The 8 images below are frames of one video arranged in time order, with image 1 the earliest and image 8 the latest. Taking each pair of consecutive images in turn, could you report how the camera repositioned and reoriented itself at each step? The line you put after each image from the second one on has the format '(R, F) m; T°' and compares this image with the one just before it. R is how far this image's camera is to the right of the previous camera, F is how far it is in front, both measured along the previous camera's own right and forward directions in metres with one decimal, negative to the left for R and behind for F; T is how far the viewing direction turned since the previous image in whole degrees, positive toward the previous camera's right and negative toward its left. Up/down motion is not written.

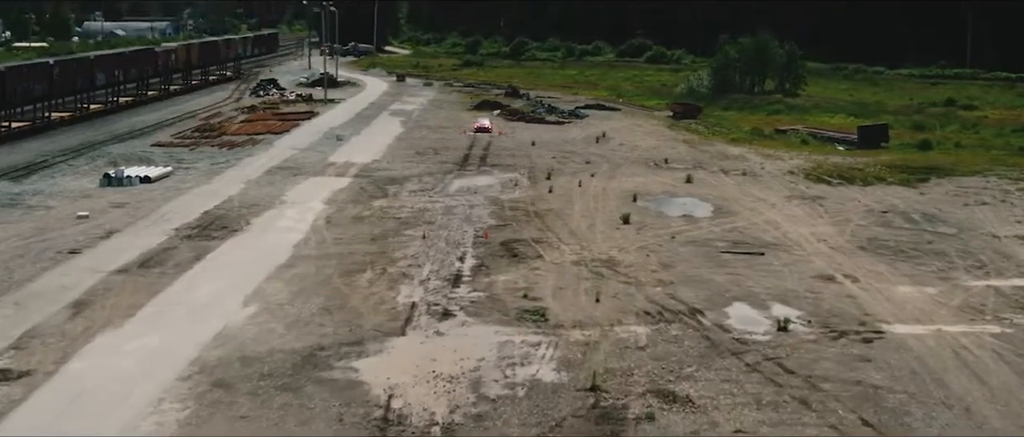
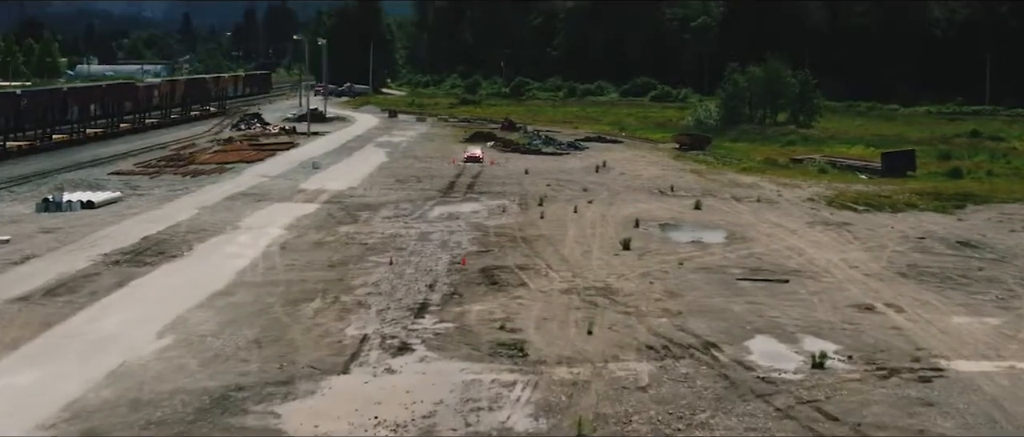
(+0.3, +4.0) m; 0°
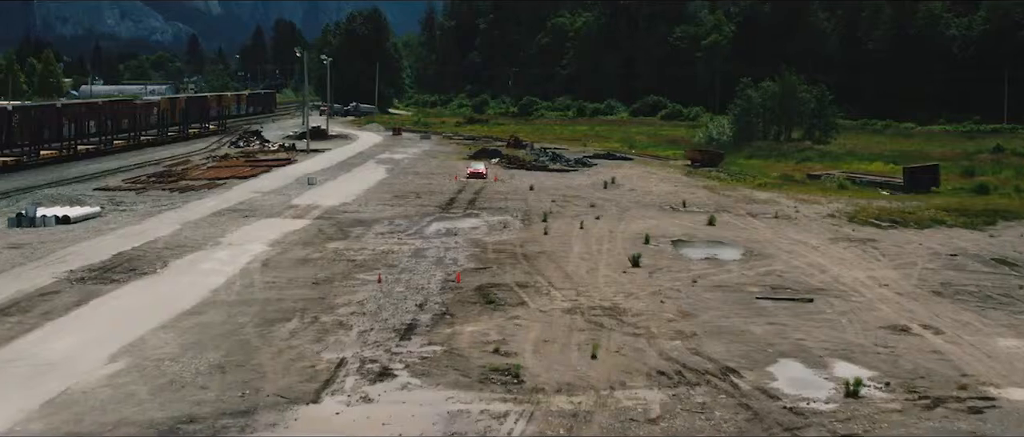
(+0.1, +2.0) m; 0°
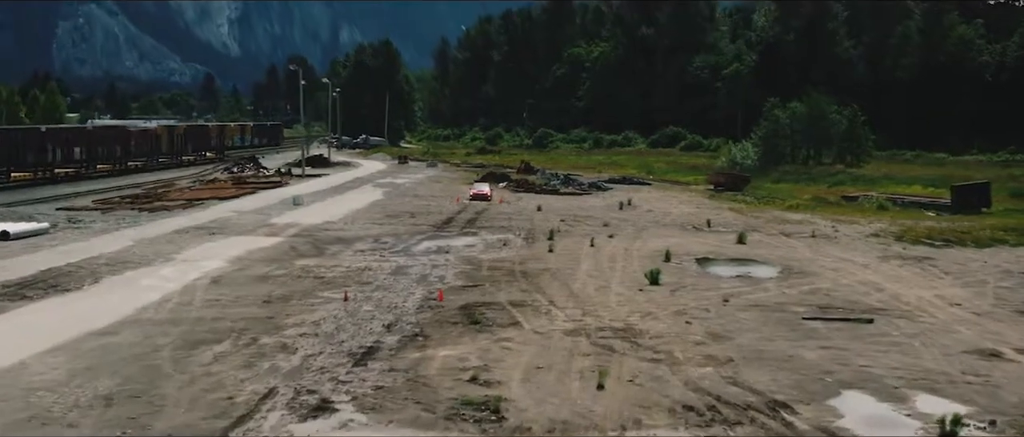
(+0.3, +3.9) m; -1°
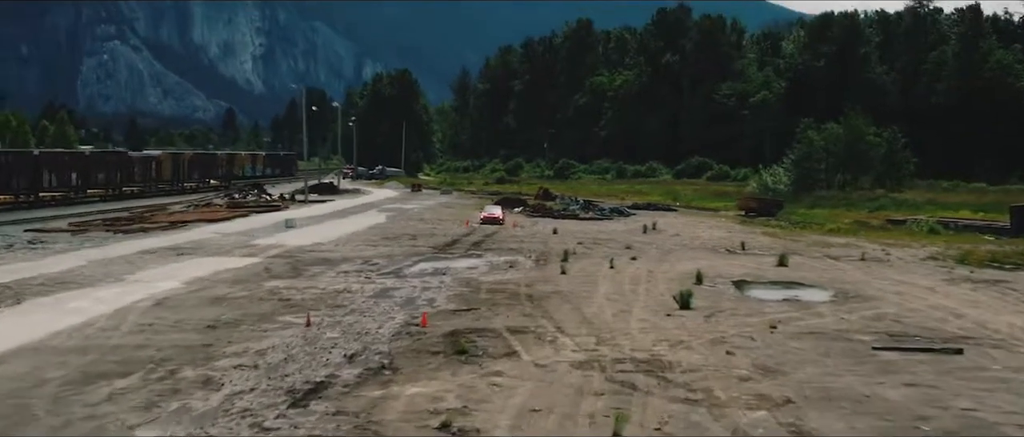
(+0.2, +3.4) m; -1°
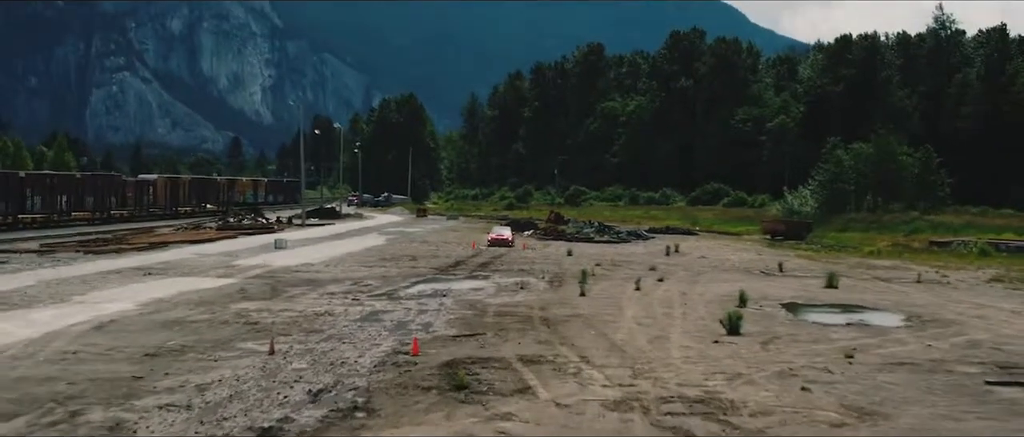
(0.0, +3.0) m; 0°
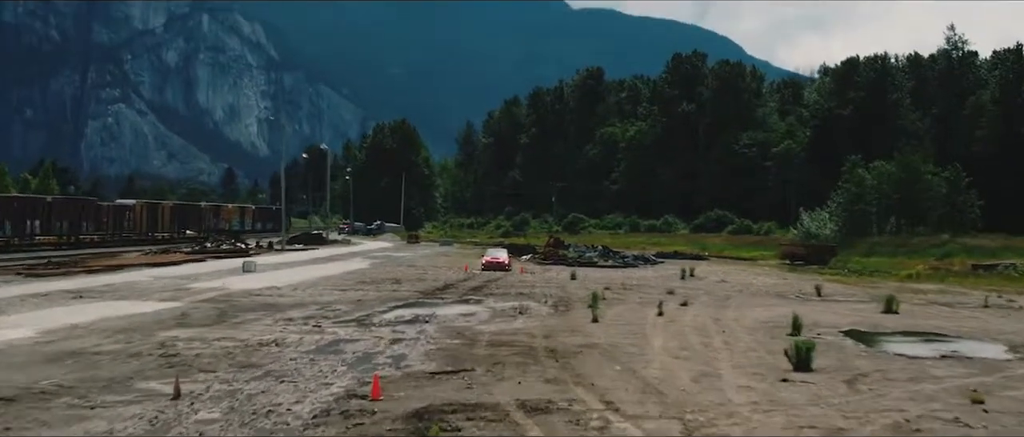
(0.0, +3.4) m; 0°
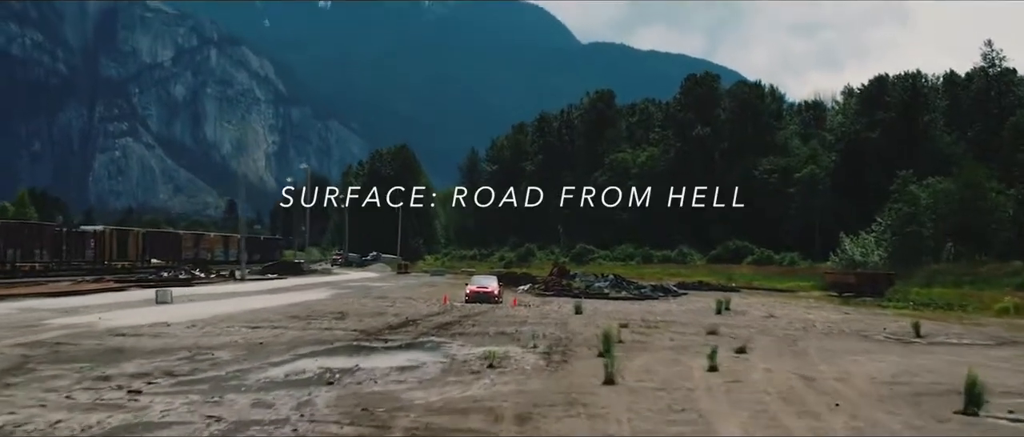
(+0.3, +6.2) m; 0°
